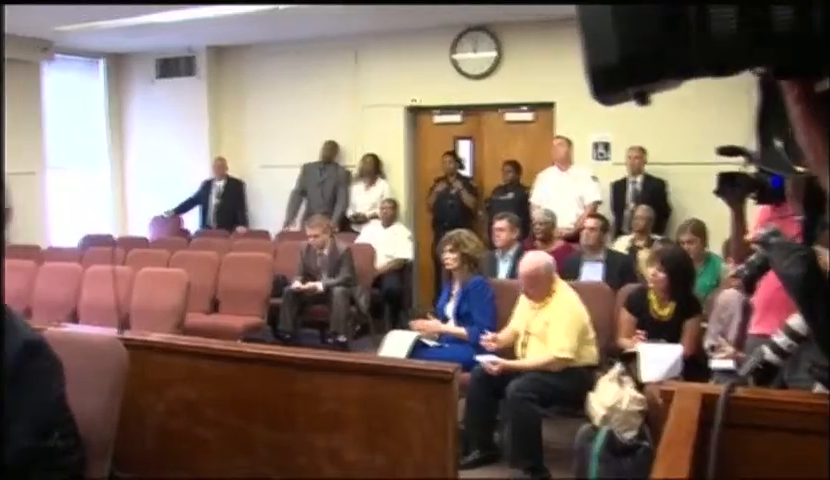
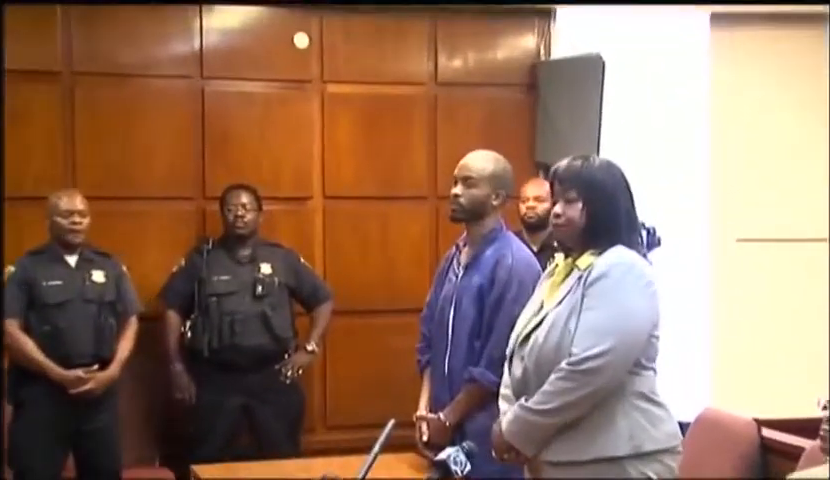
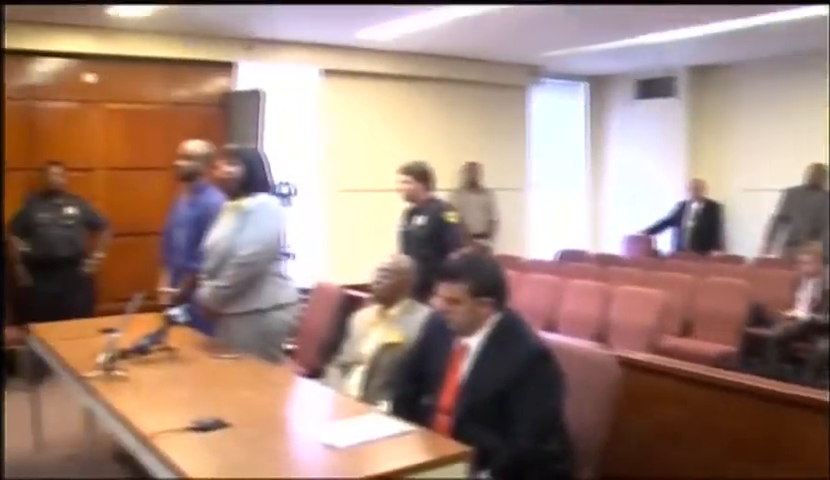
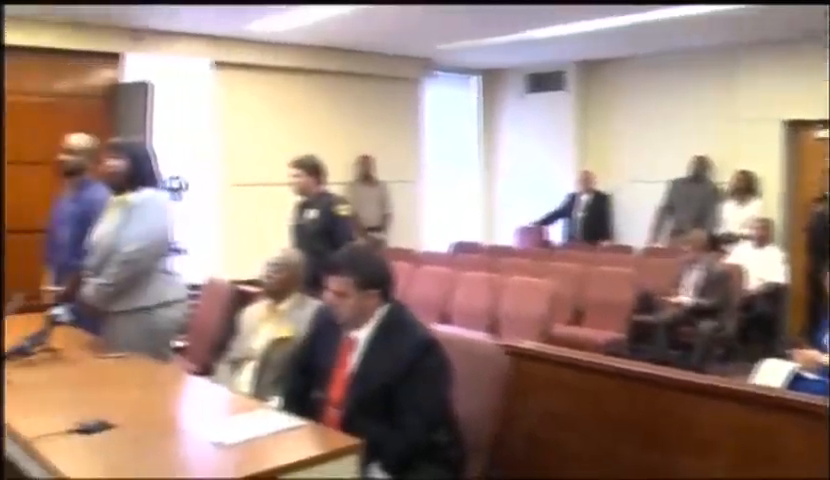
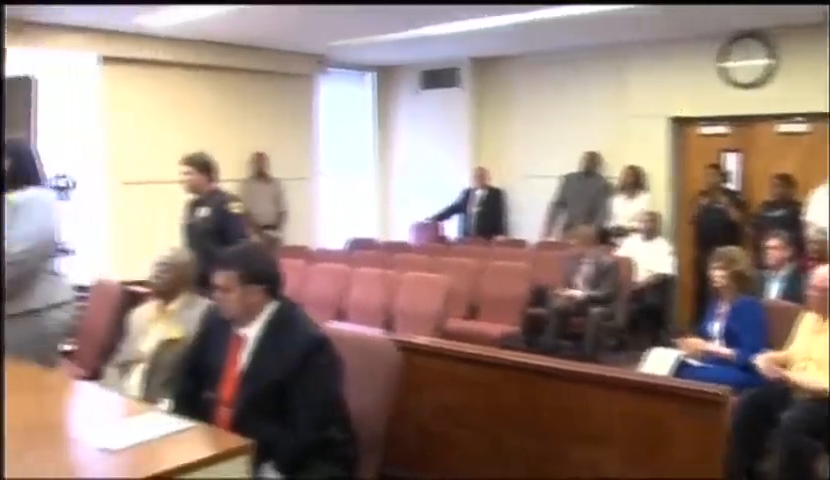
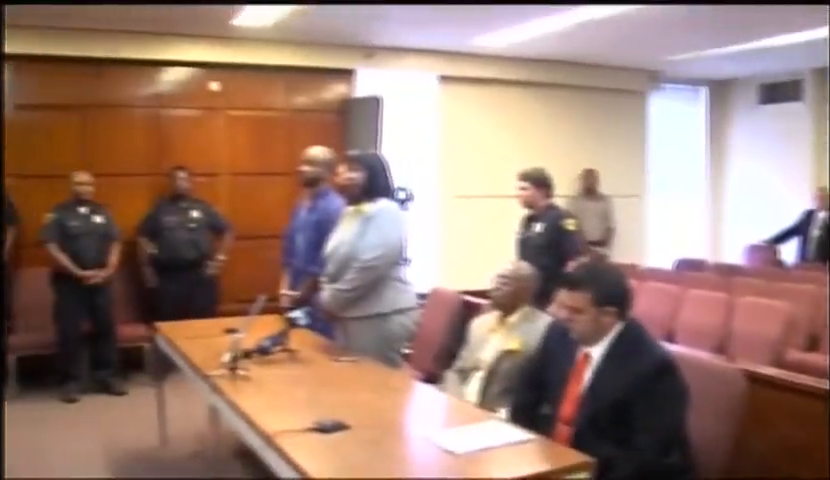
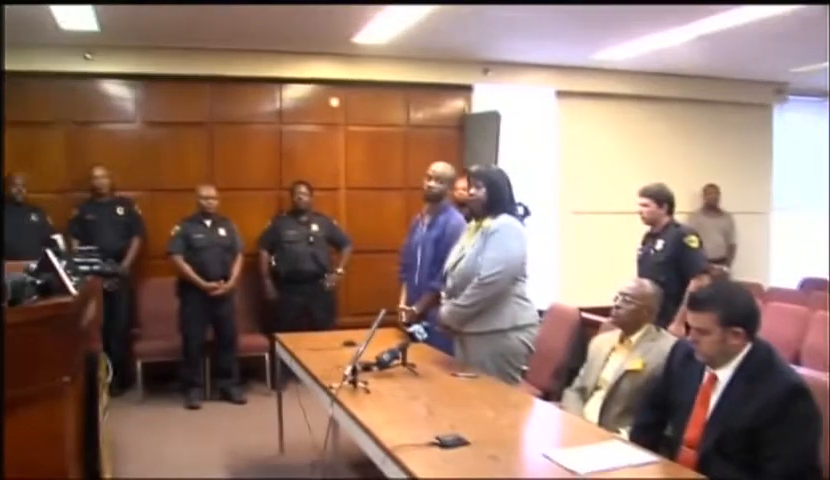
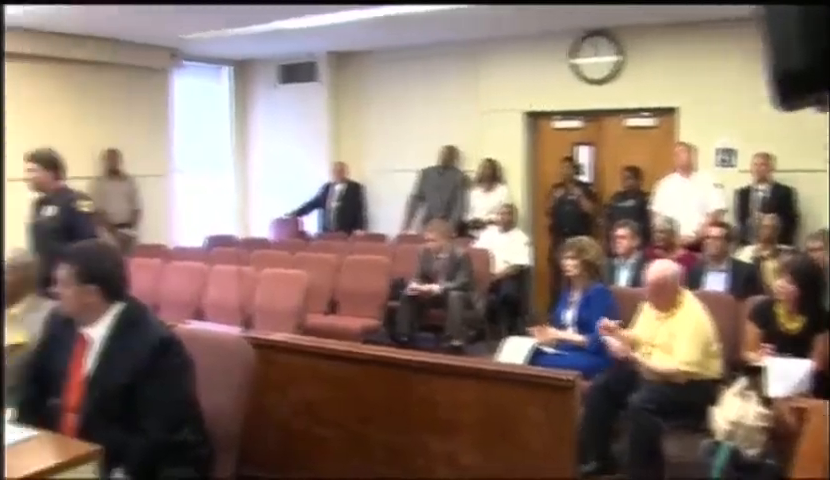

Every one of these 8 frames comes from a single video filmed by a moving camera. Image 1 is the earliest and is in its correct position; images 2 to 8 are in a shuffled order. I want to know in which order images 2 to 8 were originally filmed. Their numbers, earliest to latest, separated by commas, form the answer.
8, 5, 4, 3, 6, 7, 2
